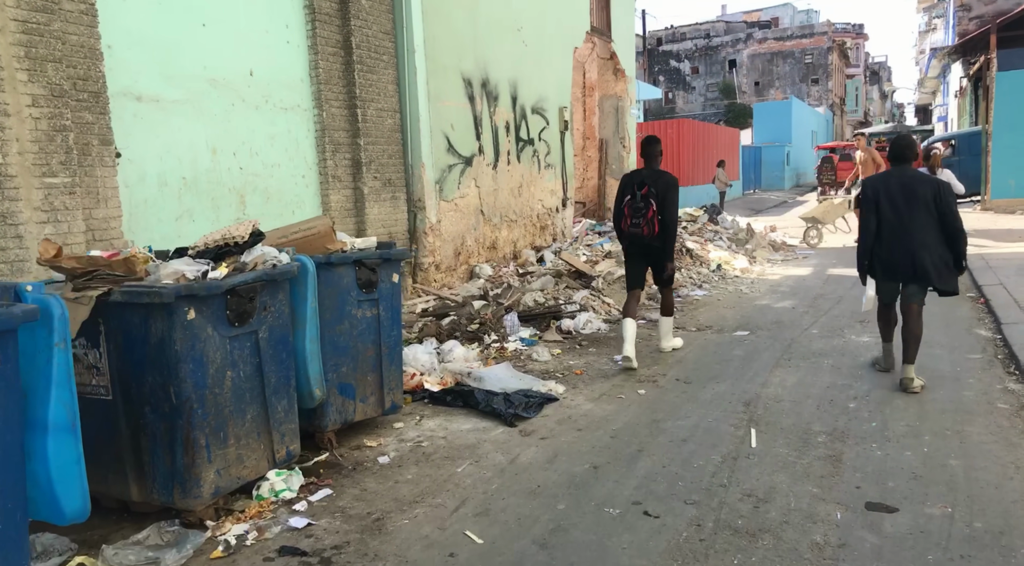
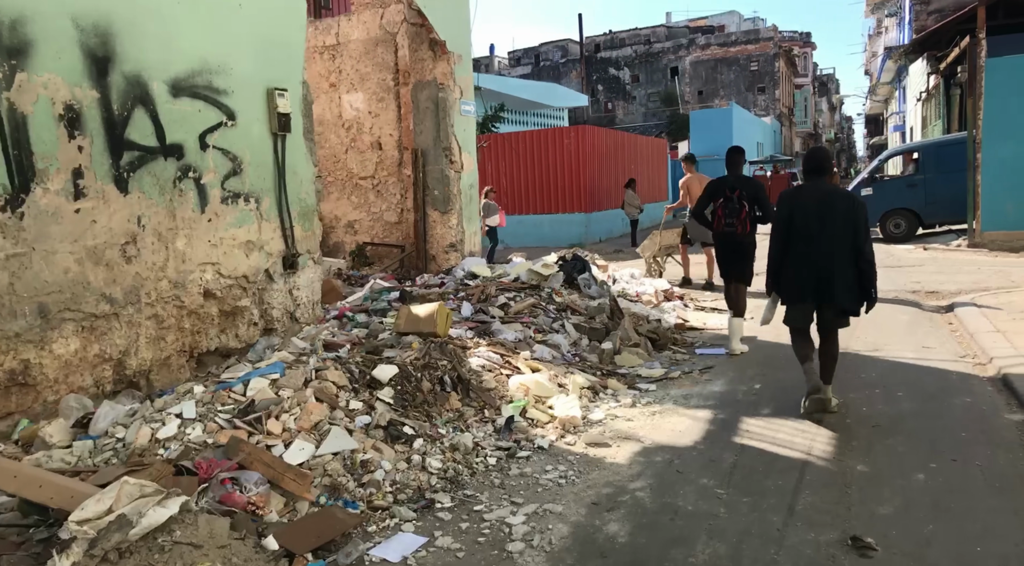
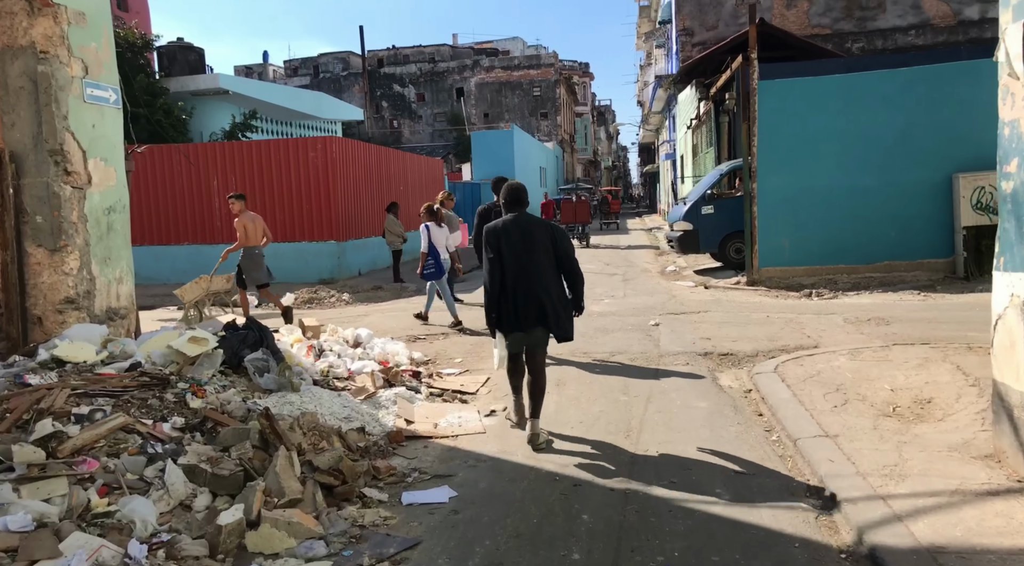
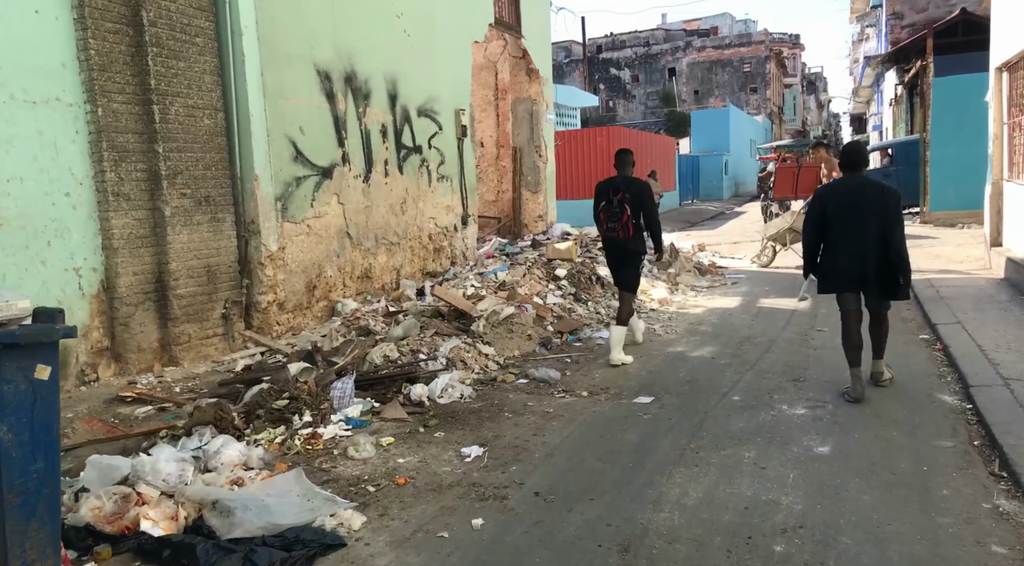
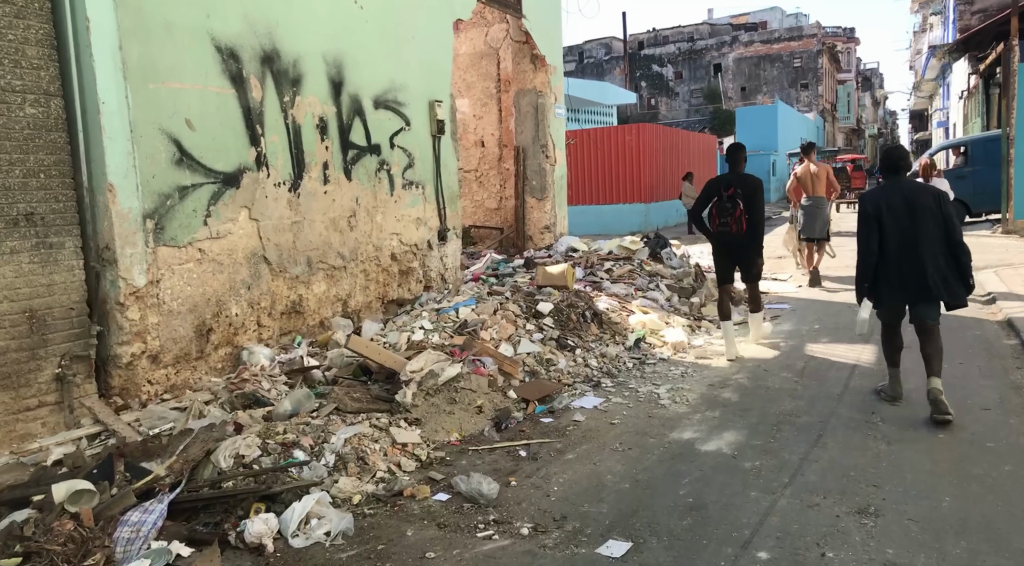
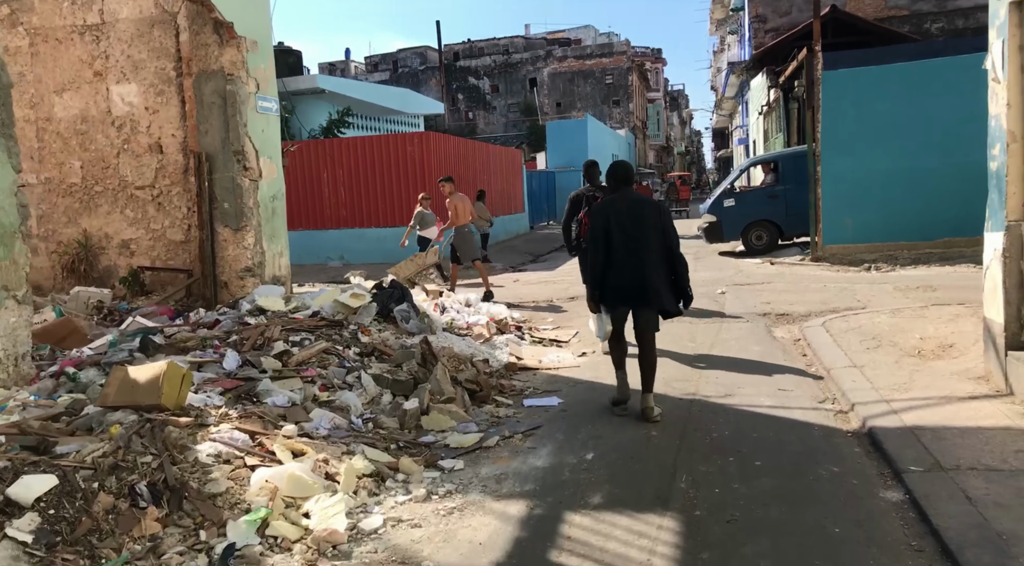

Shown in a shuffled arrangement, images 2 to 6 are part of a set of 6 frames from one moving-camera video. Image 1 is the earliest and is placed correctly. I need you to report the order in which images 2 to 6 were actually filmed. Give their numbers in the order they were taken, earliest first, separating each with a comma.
4, 5, 2, 6, 3
